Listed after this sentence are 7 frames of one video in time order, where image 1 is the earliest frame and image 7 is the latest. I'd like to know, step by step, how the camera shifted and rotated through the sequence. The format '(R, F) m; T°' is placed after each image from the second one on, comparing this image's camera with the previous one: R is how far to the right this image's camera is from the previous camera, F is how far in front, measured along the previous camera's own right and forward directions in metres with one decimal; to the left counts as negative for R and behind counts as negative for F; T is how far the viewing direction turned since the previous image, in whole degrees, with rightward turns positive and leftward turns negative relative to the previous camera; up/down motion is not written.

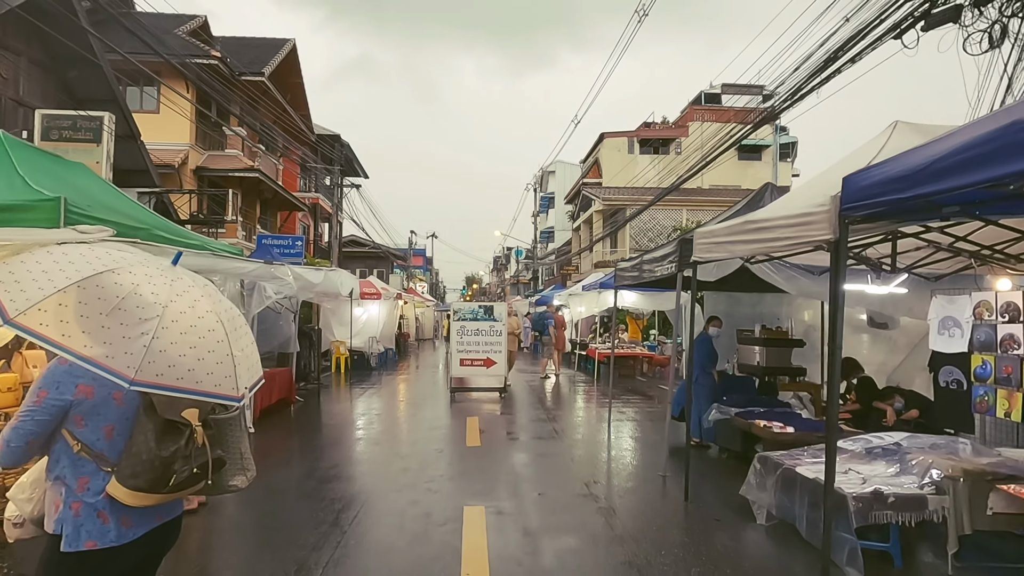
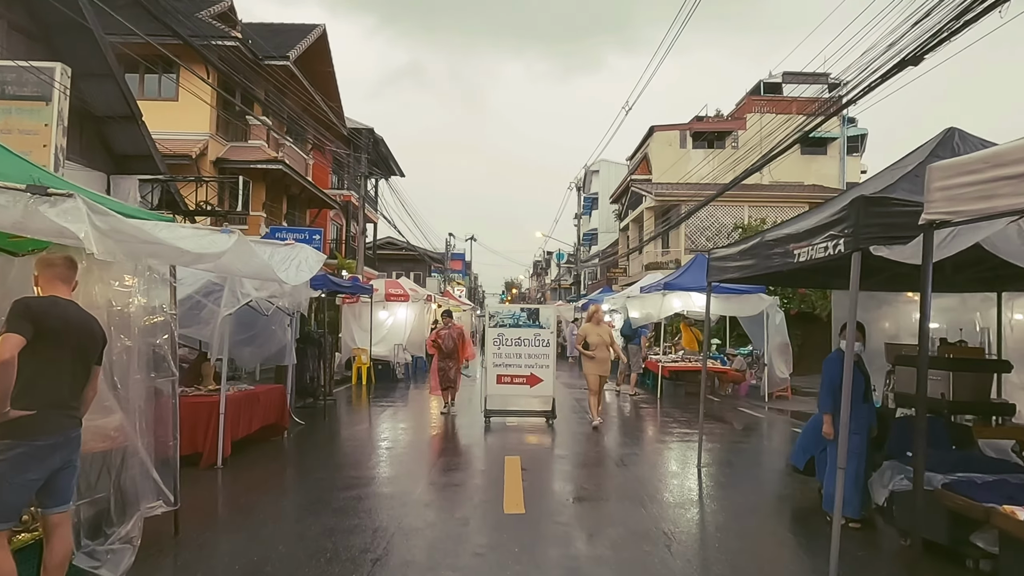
(-0.2, +2.5) m; -3°
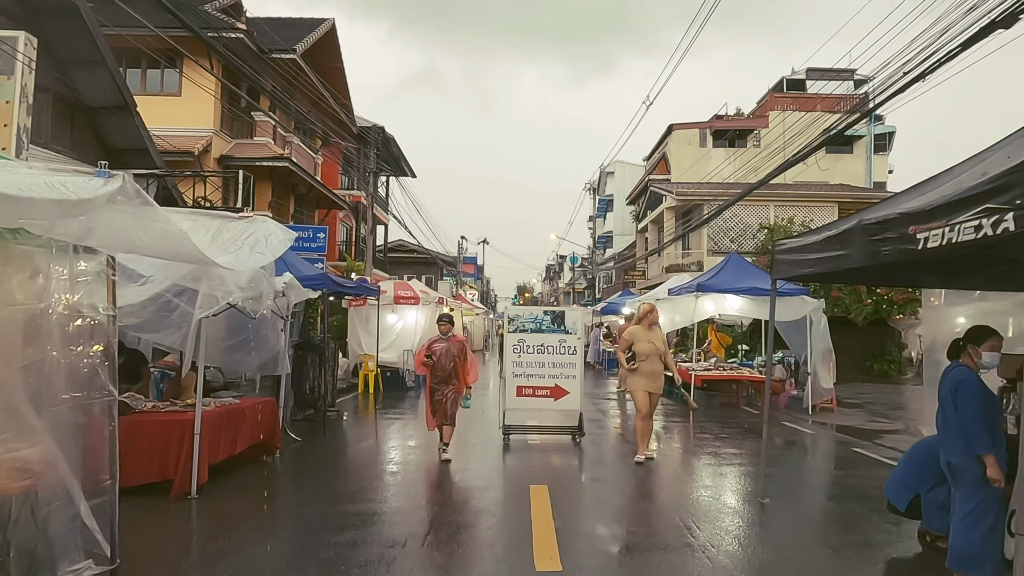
(-0.1, +1.1) m; -1°
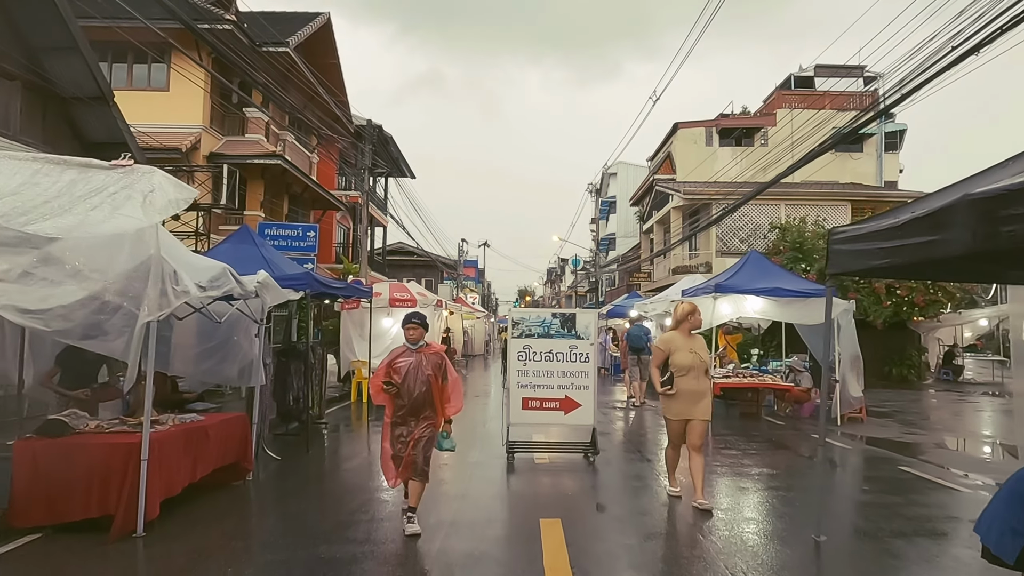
(0.0, +1.0) m; 0°
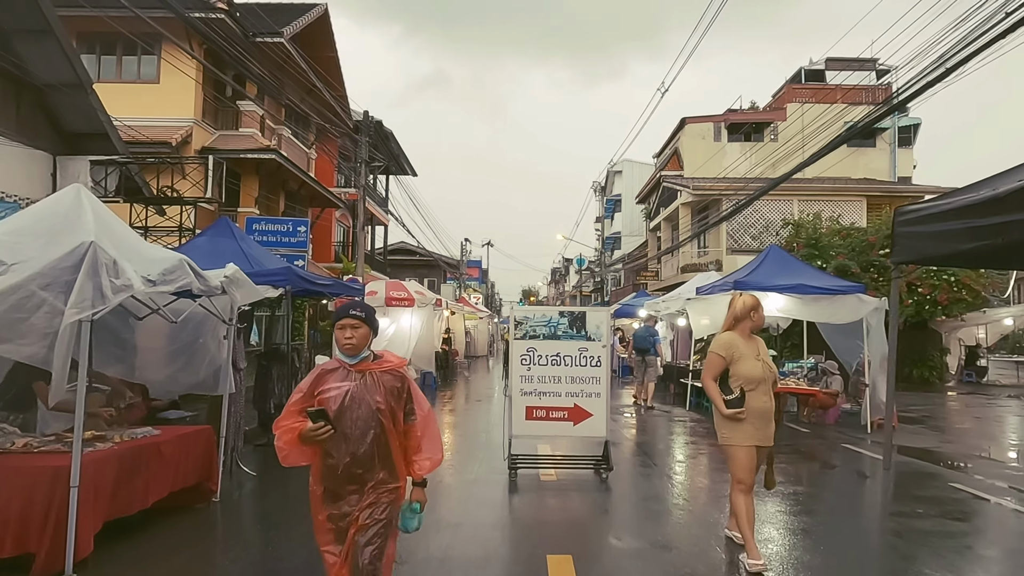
(0.0, +0.8) m; 0°
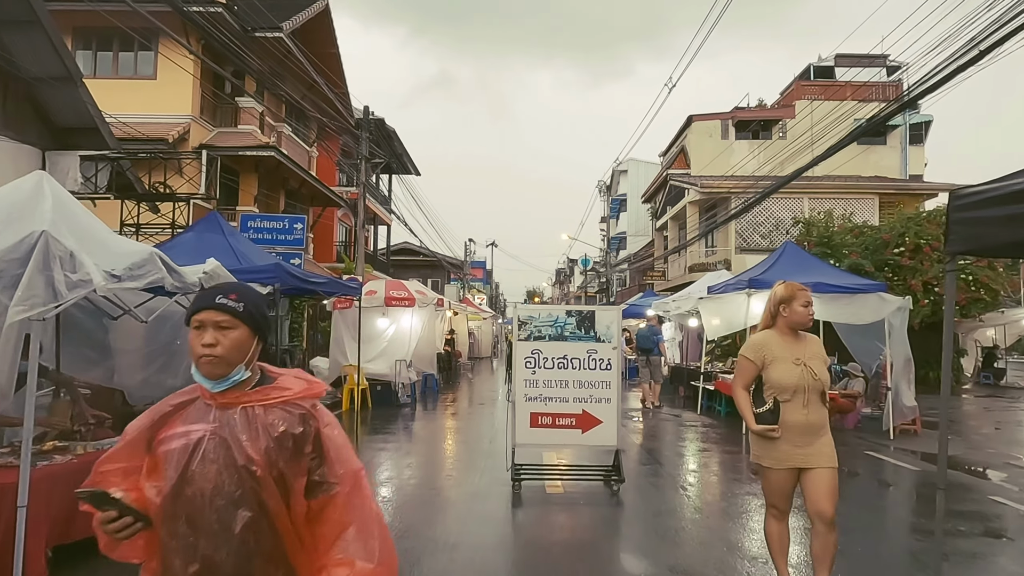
(0.0, +0.5) m; 0°
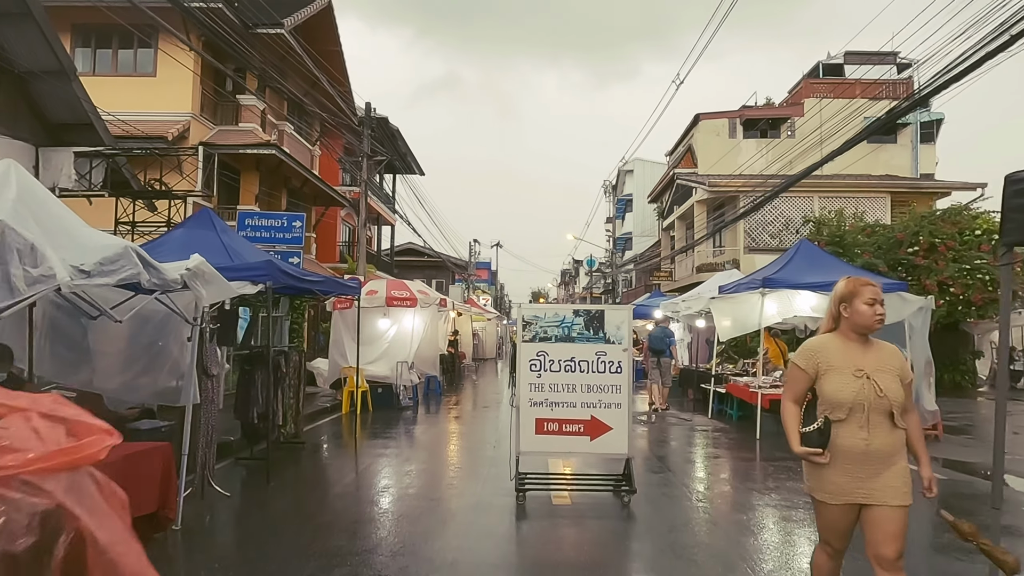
(0.0, +0.4) m; 0°
